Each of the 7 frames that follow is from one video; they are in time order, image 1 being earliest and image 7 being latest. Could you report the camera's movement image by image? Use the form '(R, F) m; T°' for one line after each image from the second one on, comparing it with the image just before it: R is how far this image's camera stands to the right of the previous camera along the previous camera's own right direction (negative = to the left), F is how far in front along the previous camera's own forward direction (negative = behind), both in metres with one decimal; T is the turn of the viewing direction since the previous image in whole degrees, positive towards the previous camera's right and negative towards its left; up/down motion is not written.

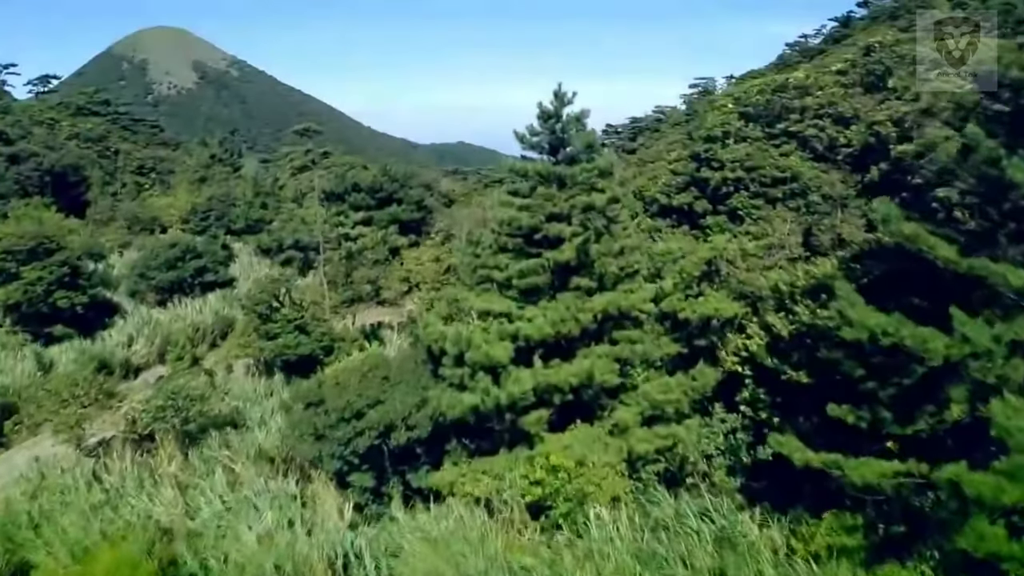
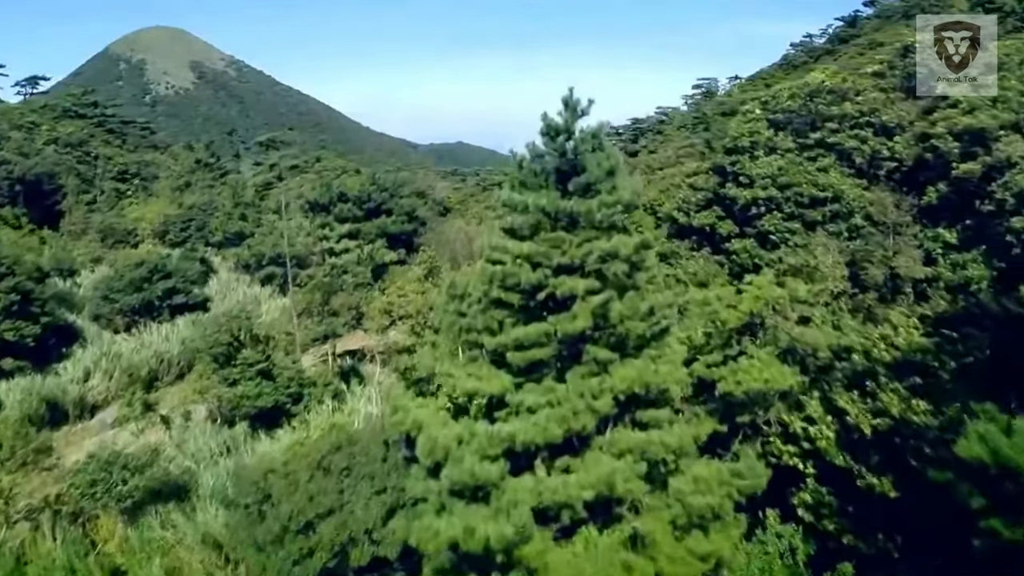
(+0.1, +3.0) m; 0°
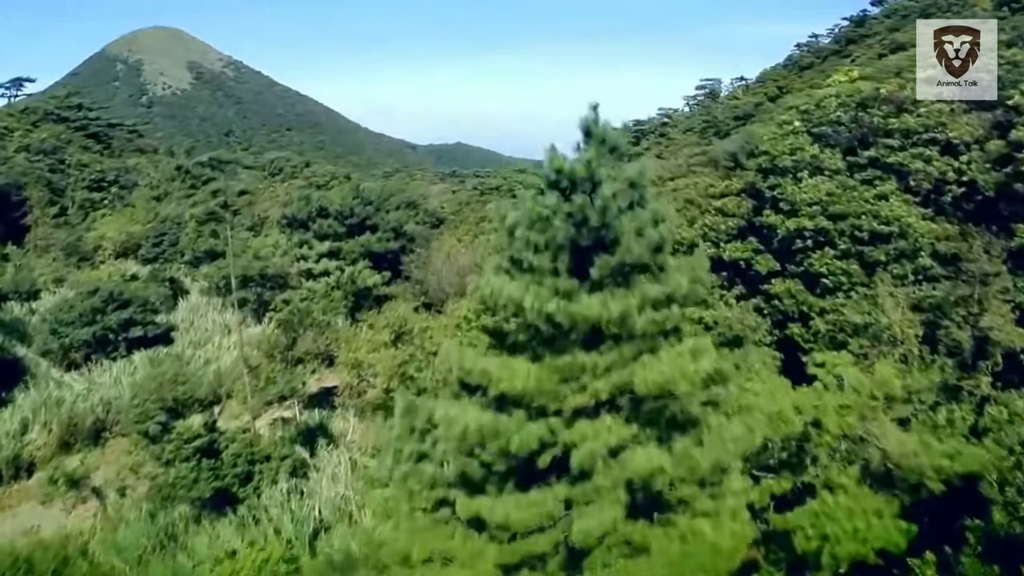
(+0.1, +3.4) m; 0°
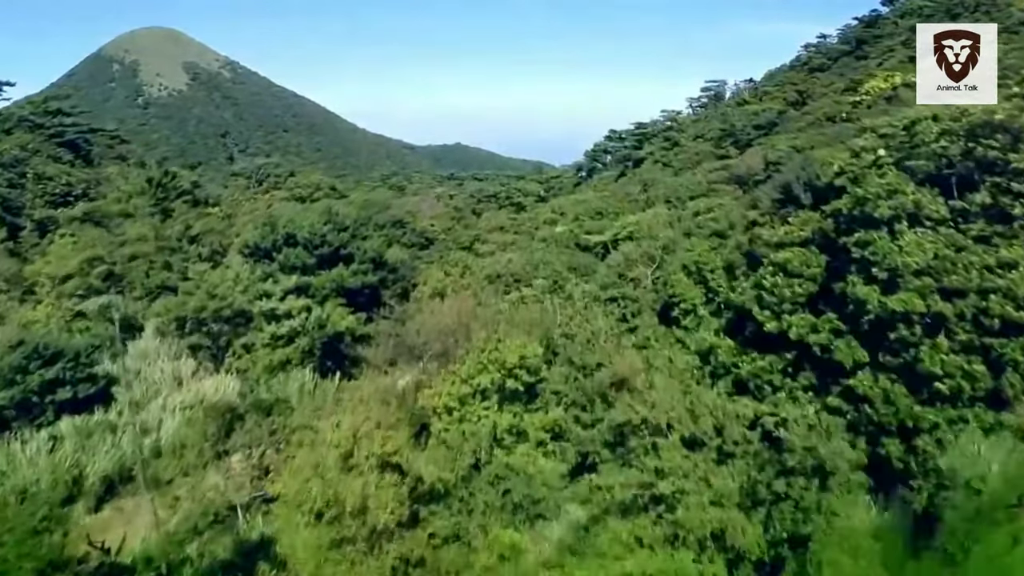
(+0.1, +4.5) m; 0°
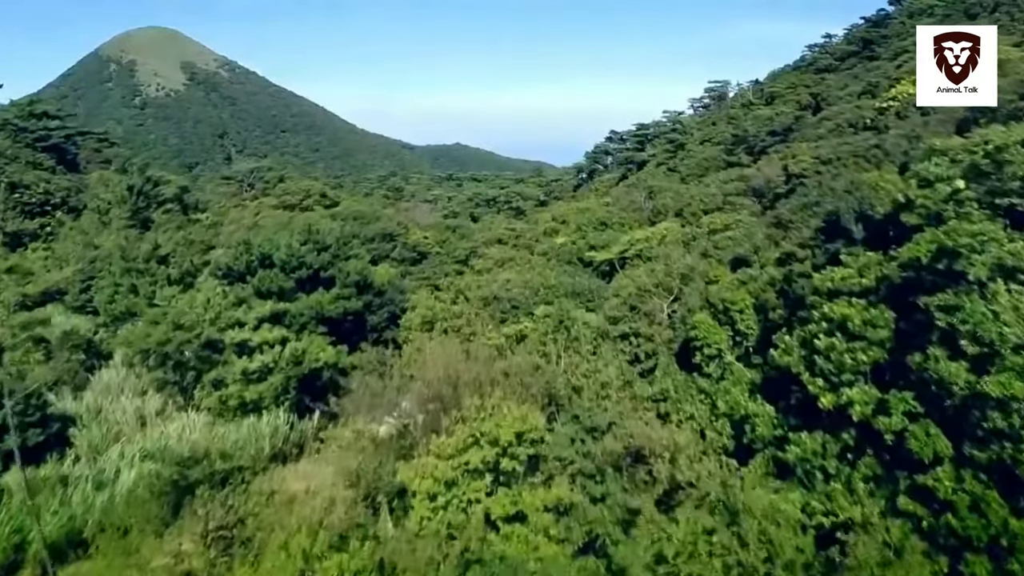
(+0.1, +2.7) m; 0°
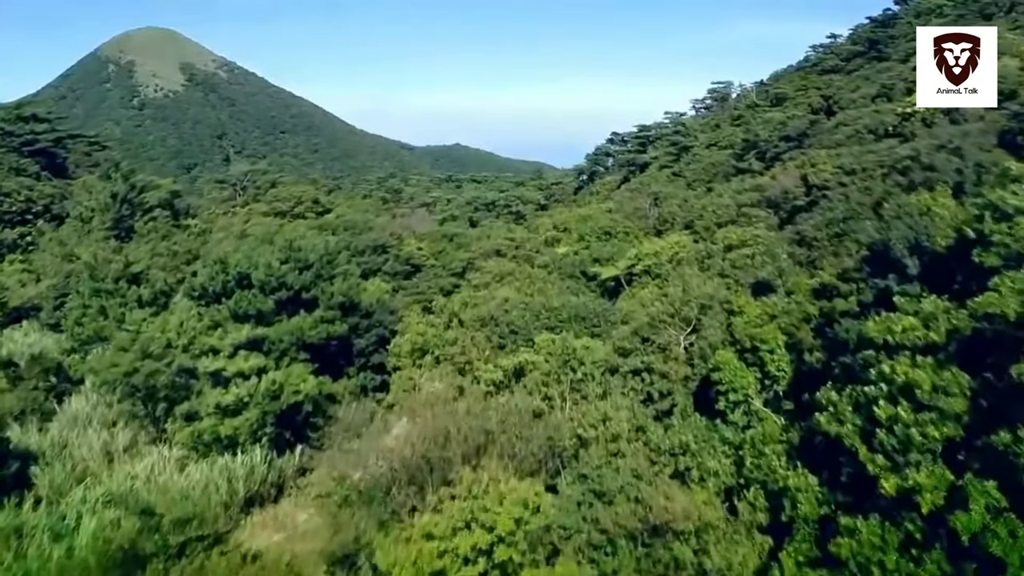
(0.0, +2.1) m; 0°
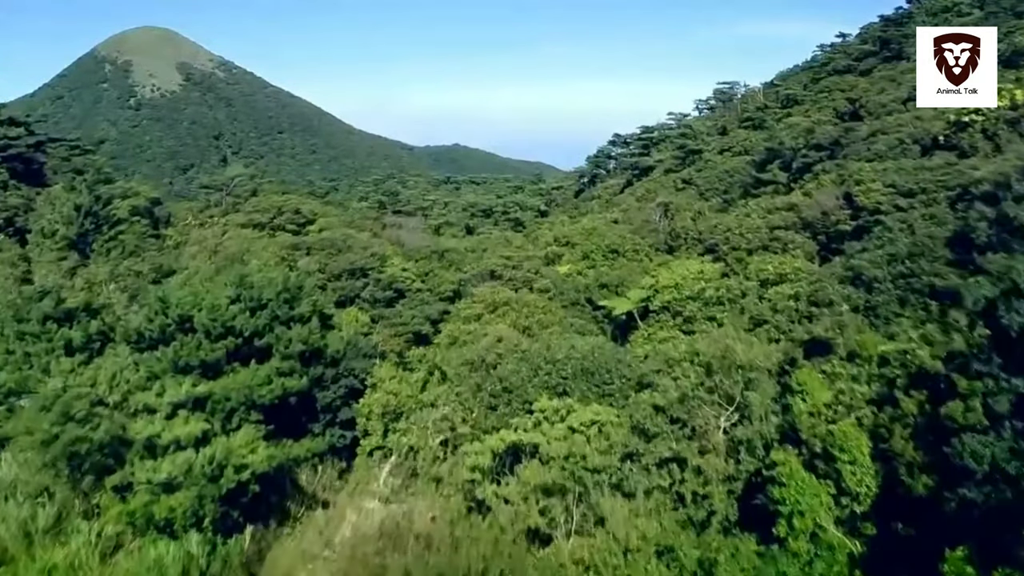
(+0.2, +4.0) m; 0°
